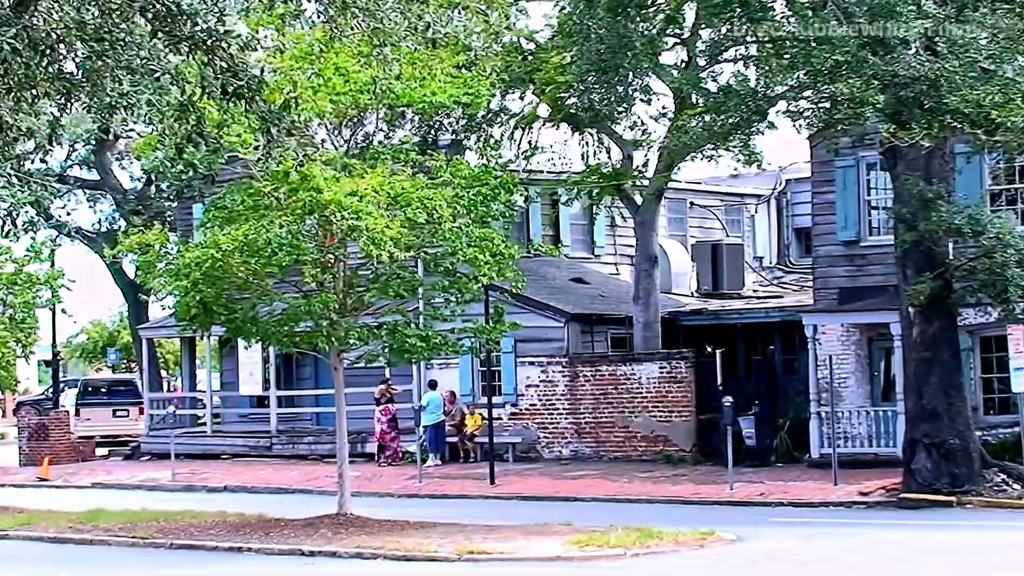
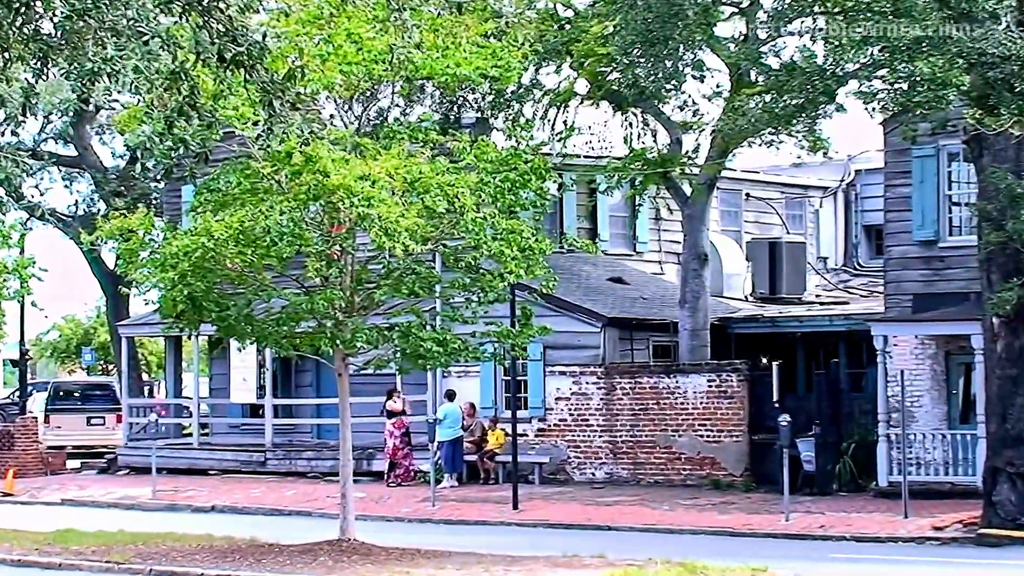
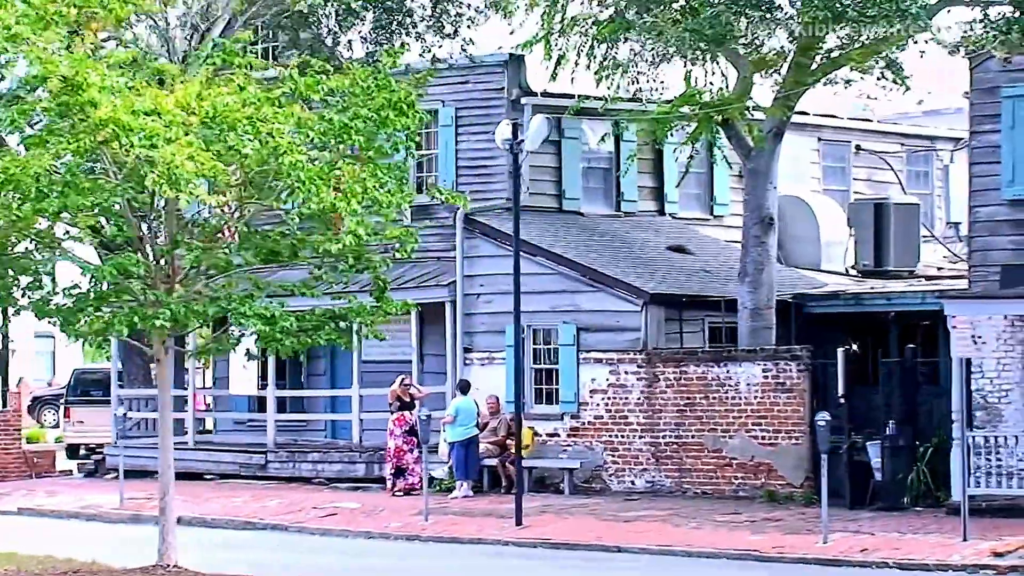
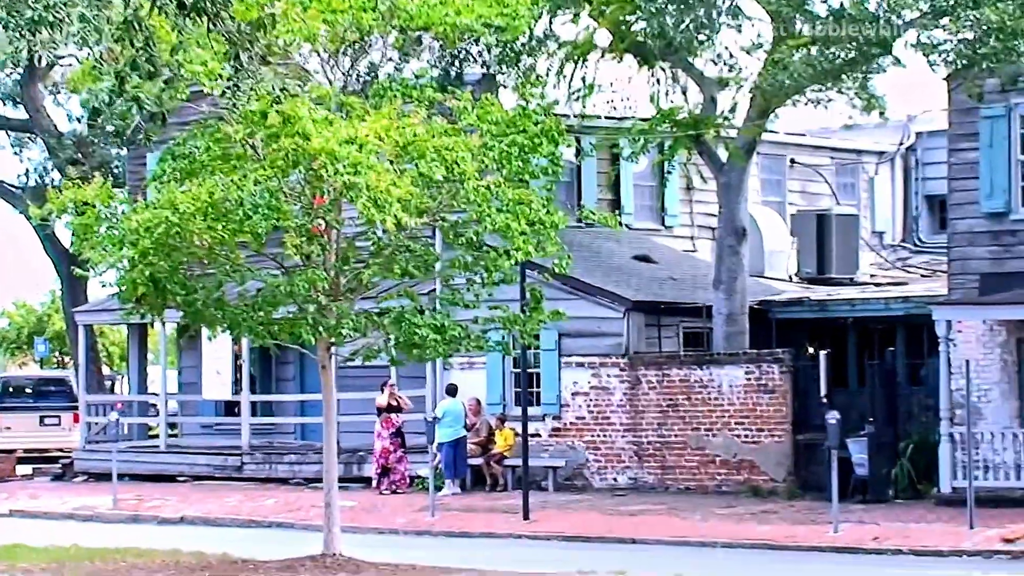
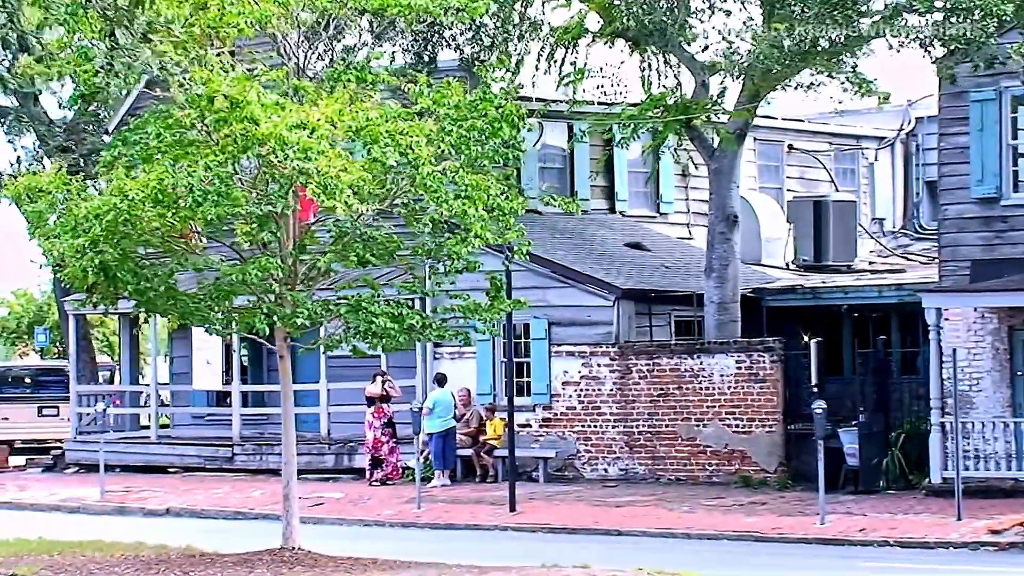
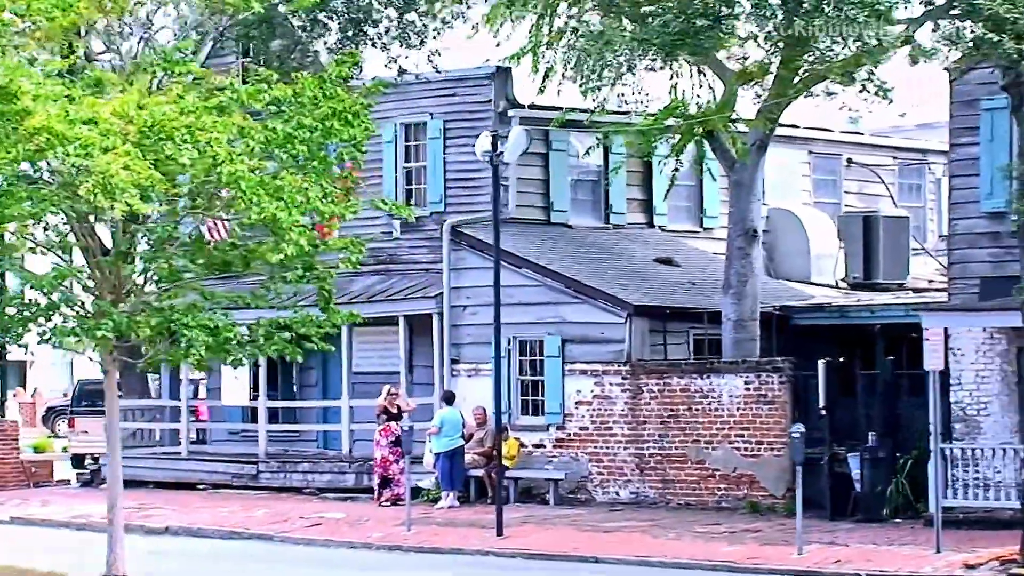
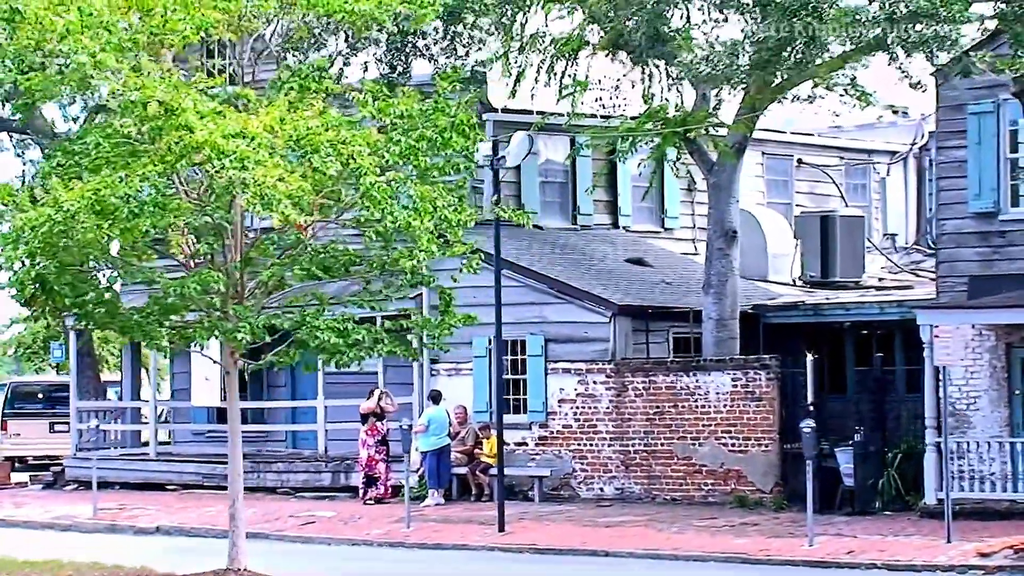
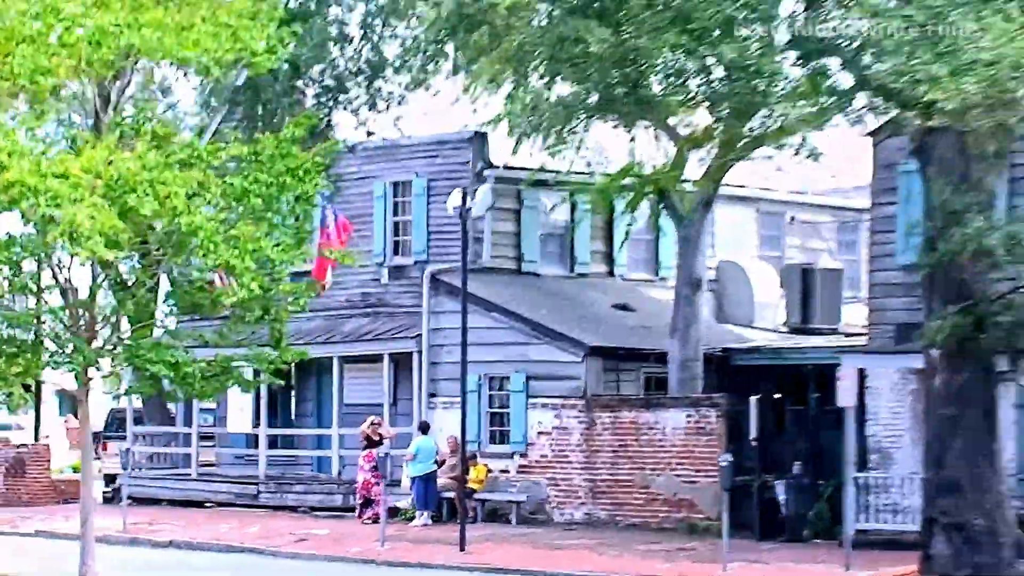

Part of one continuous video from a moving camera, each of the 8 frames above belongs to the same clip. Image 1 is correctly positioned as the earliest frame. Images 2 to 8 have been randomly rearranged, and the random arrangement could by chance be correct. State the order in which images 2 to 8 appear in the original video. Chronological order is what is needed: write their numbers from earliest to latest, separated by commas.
2, 4, 5, 7, 3, 6, 8
